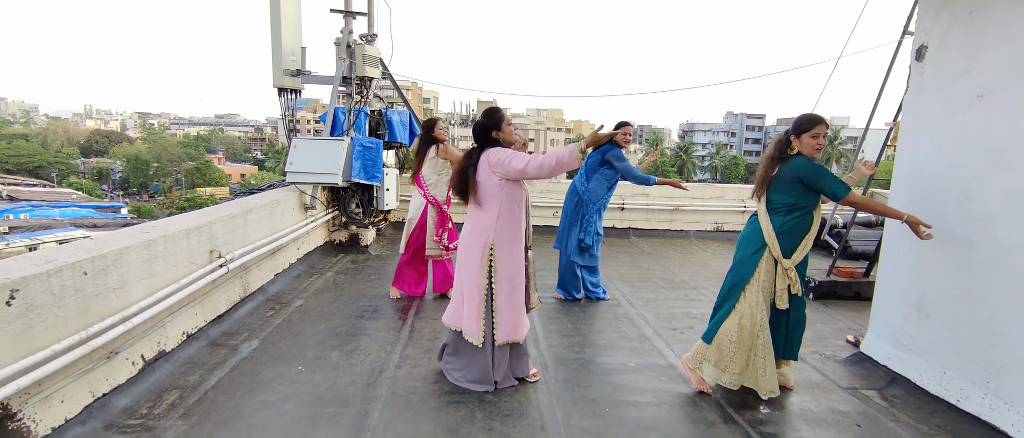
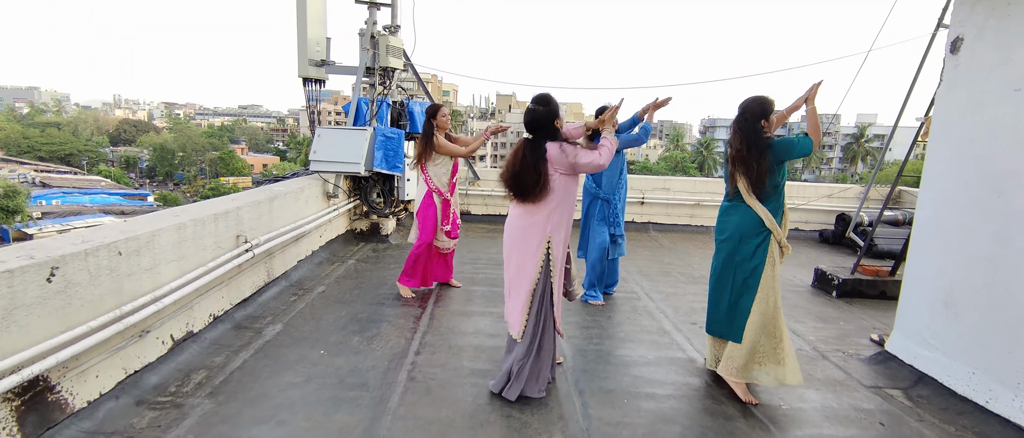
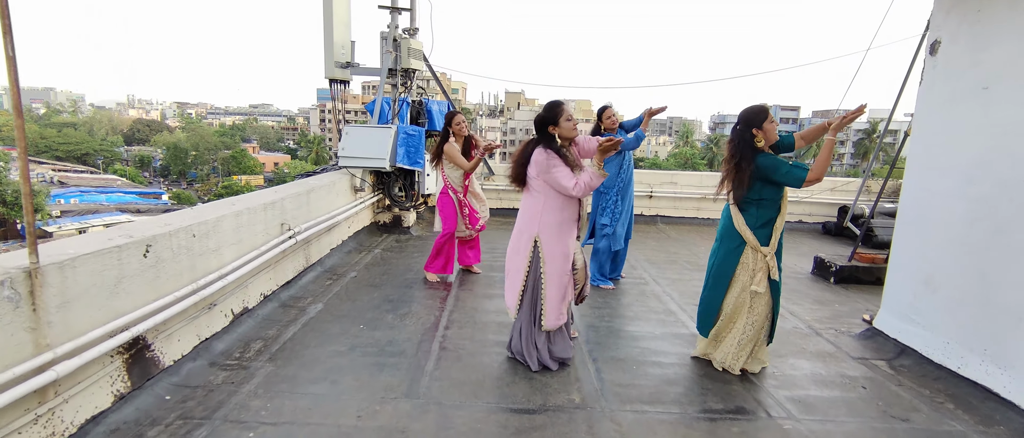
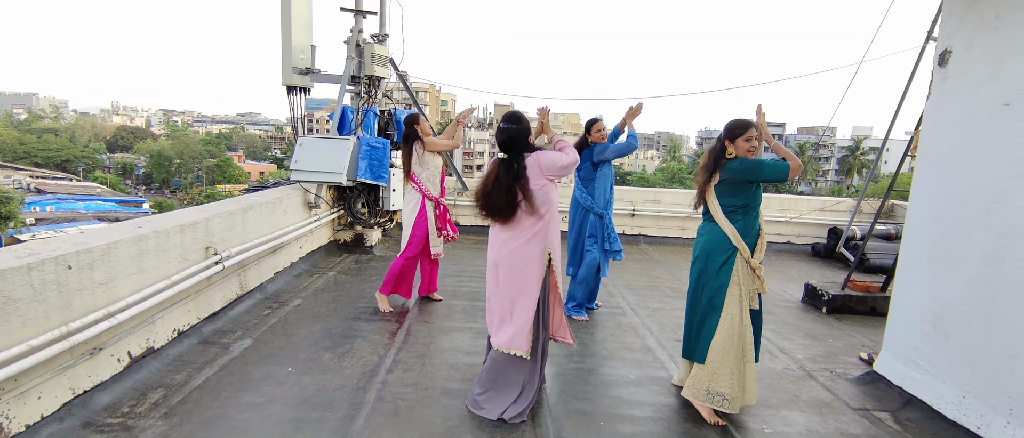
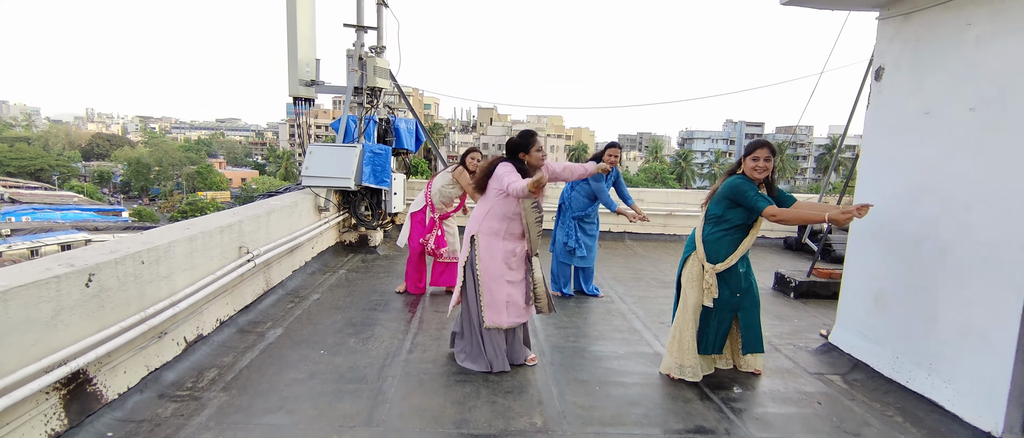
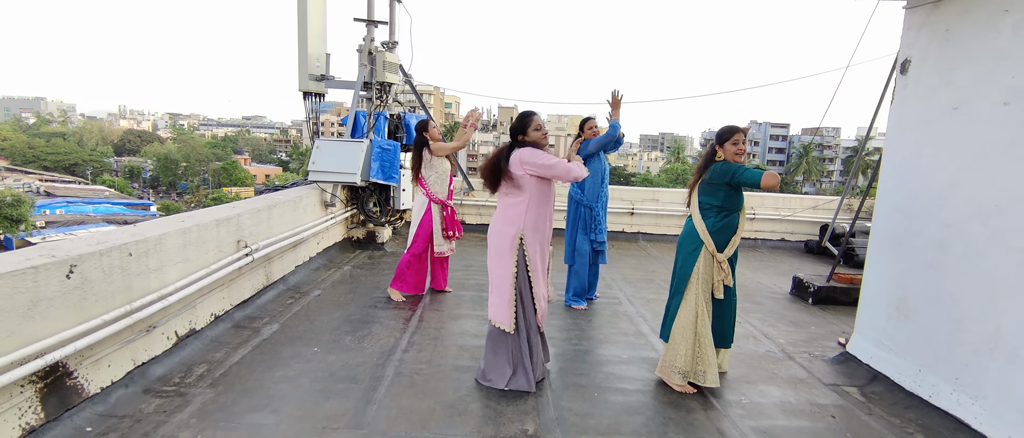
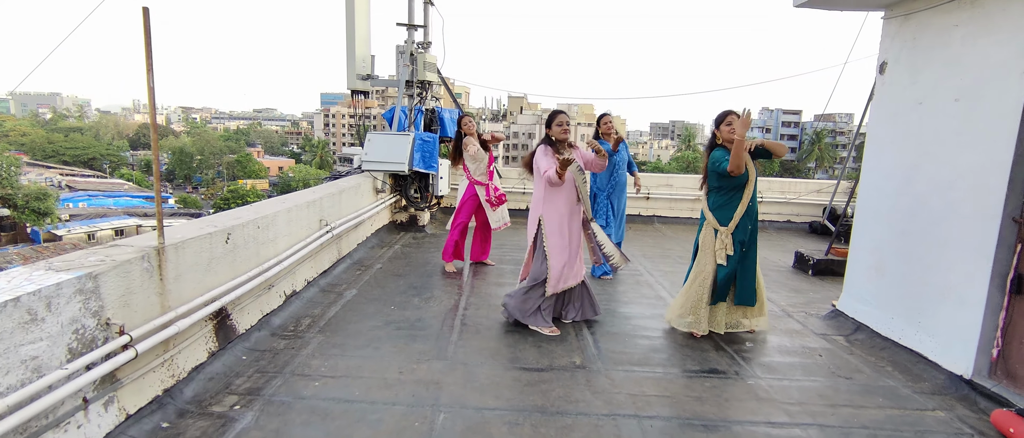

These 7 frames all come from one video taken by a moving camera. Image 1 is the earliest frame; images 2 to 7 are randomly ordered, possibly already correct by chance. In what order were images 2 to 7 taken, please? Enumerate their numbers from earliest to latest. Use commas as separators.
5, 7, 3, 2, 4, 6
